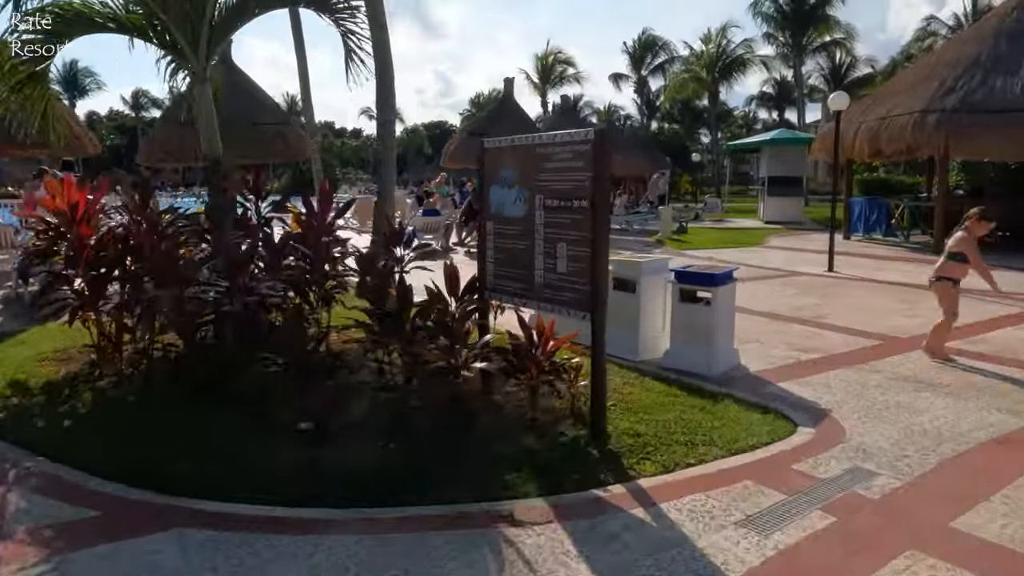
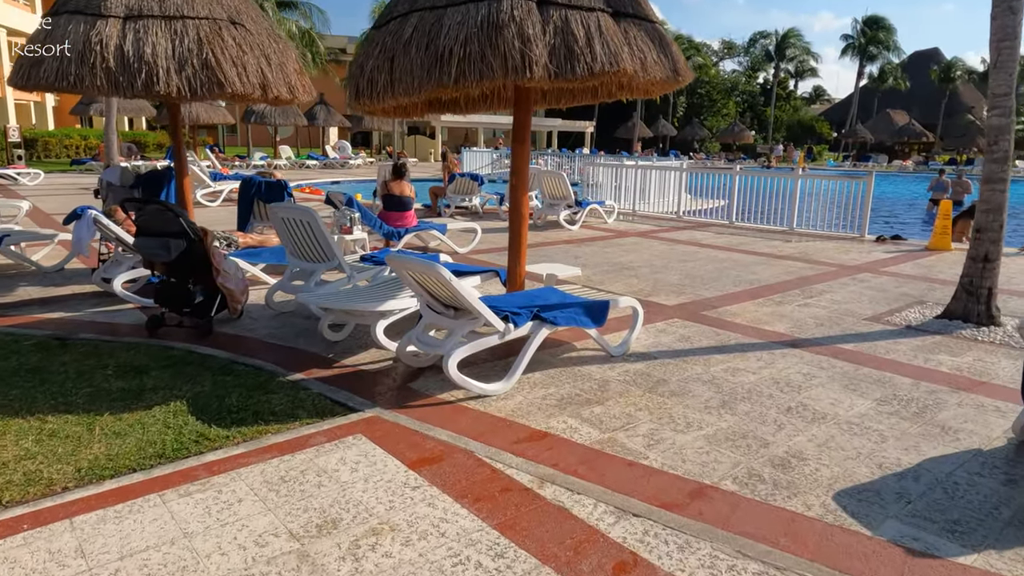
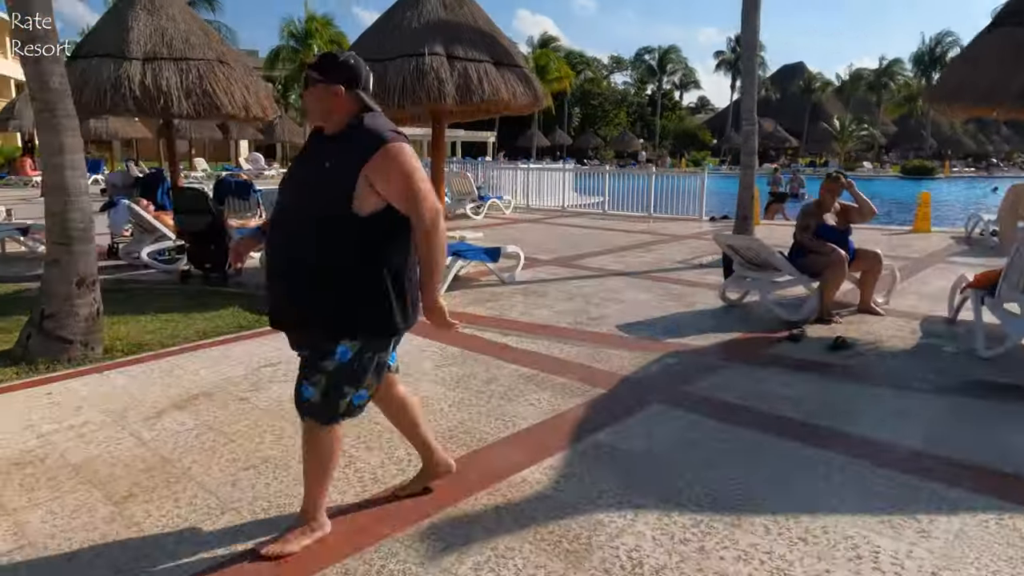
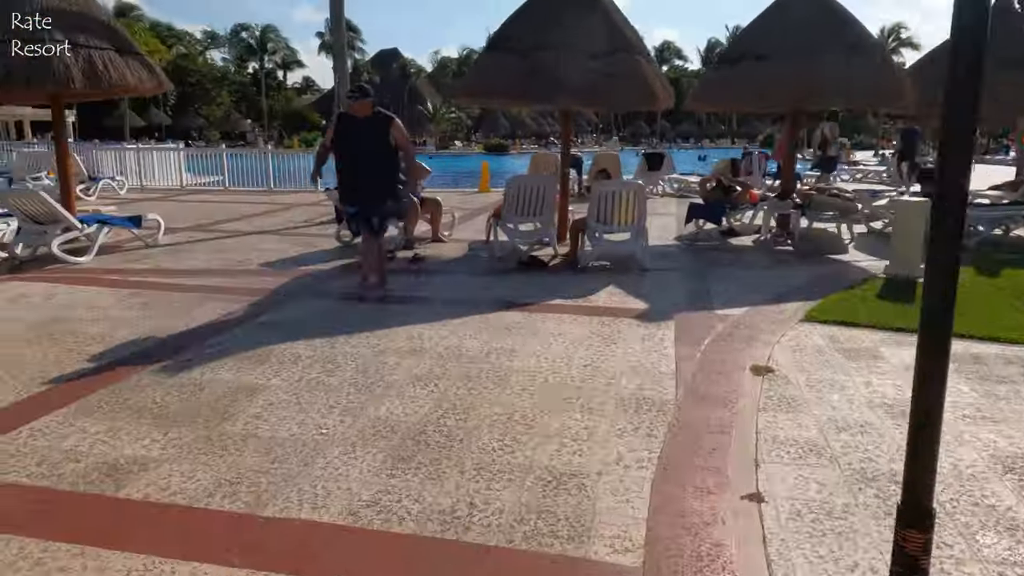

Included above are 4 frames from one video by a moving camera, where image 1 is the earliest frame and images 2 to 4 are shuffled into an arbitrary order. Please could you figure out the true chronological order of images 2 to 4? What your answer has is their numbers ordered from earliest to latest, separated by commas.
4, 3, 2
